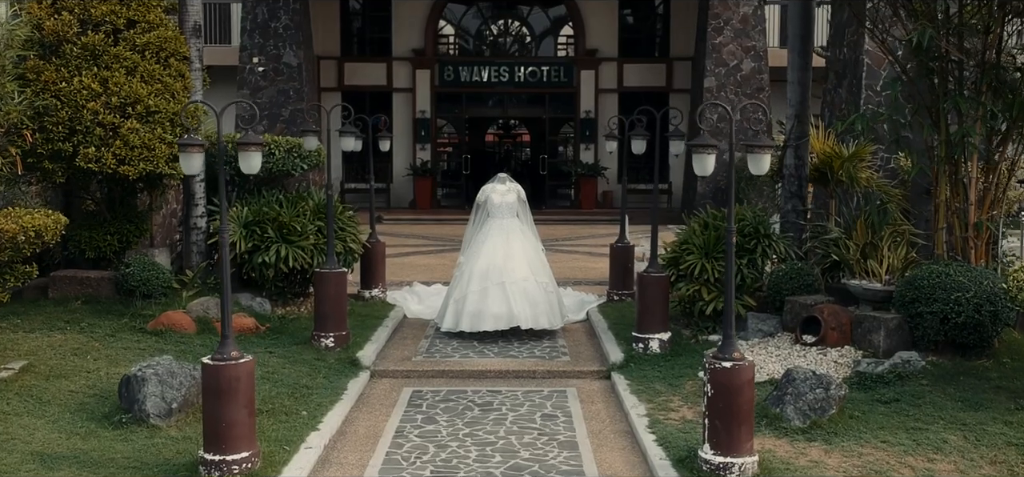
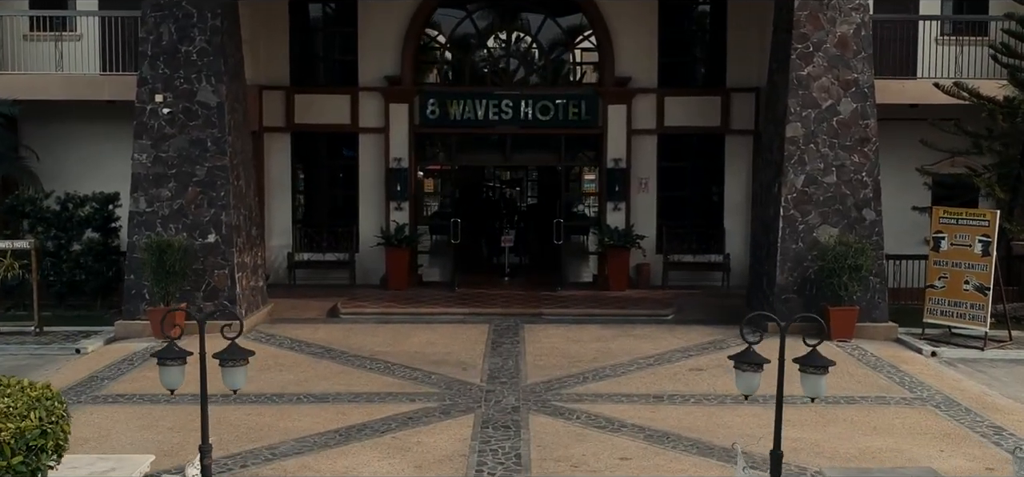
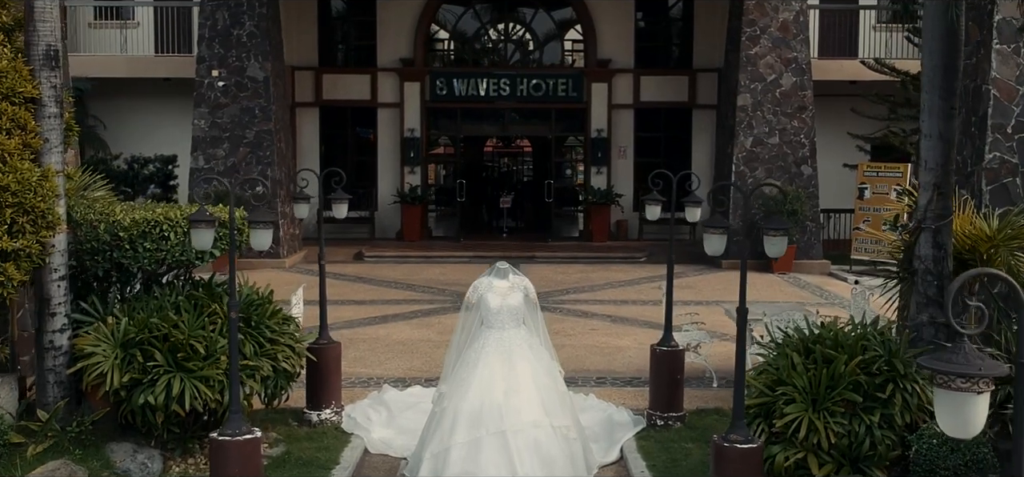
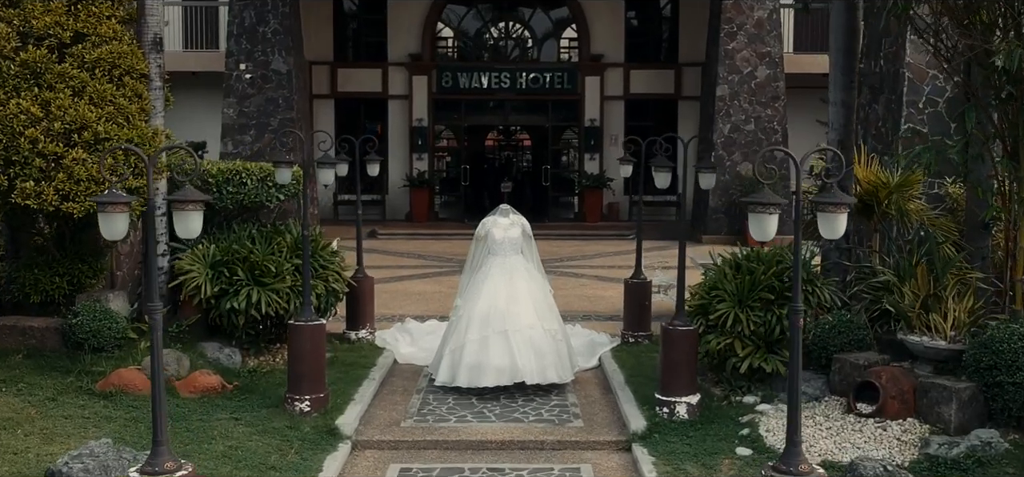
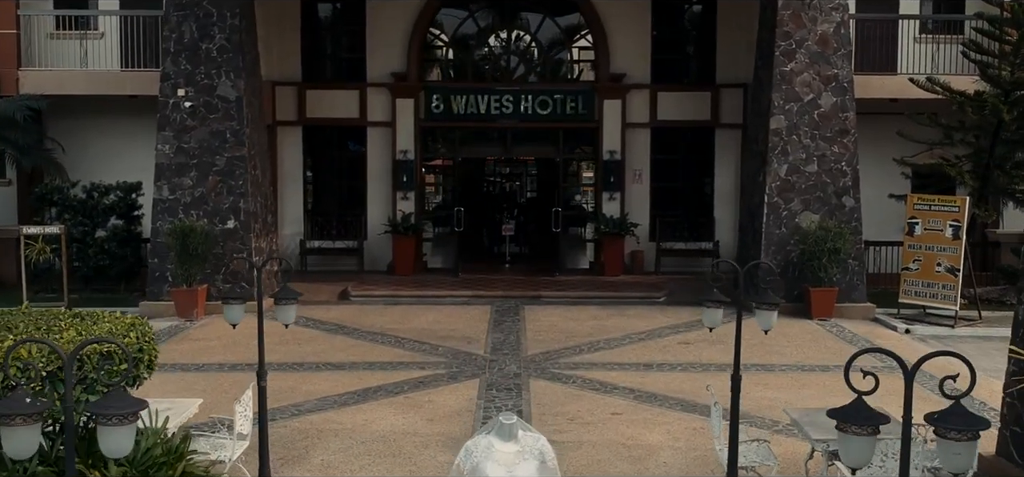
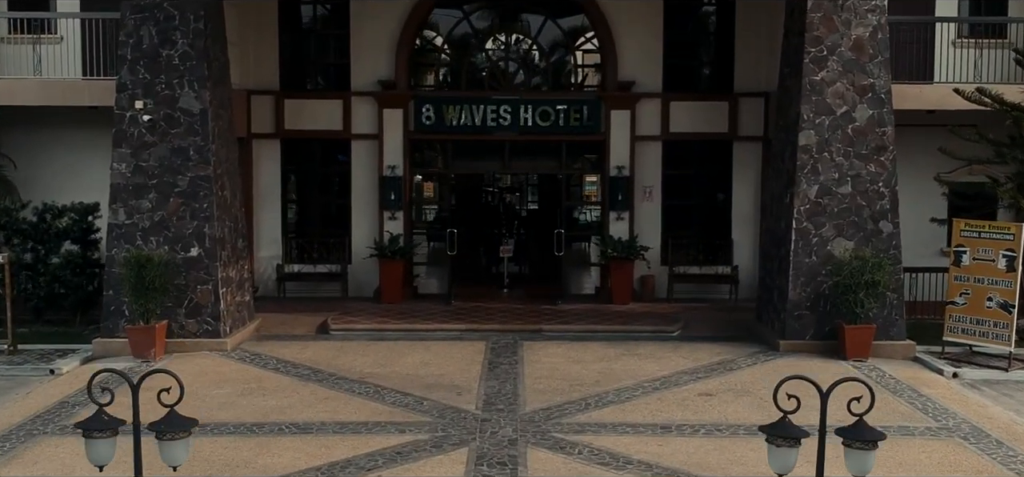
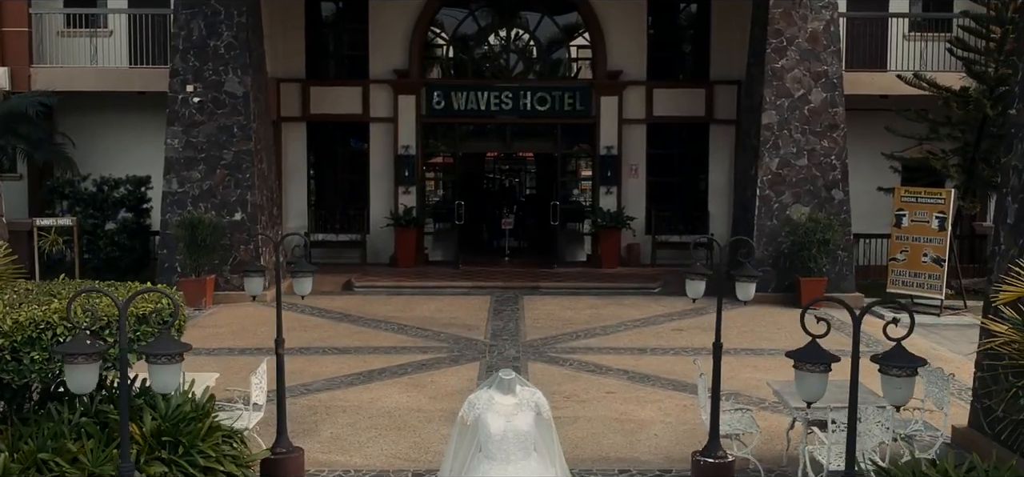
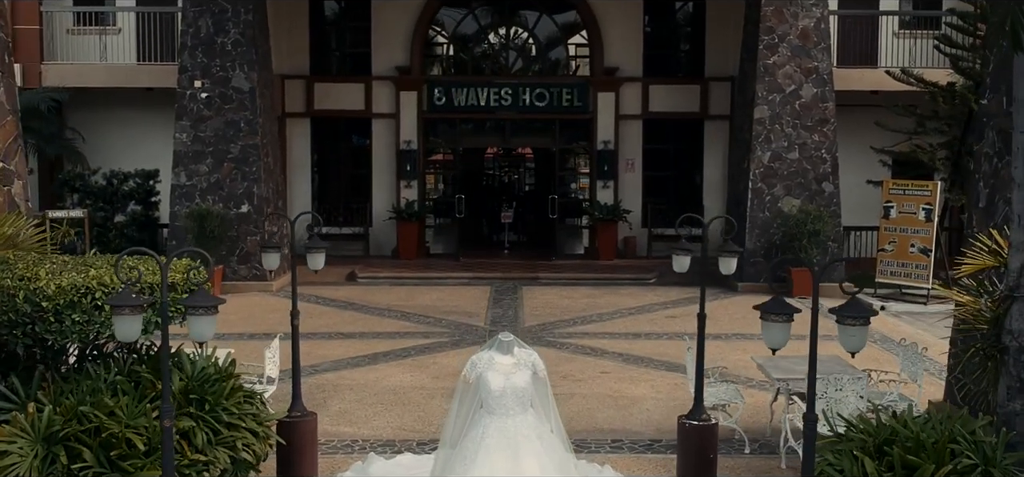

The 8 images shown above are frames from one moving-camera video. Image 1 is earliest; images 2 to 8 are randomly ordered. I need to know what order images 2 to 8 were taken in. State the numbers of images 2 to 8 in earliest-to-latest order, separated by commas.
4, 3, 8, 7, 5, 2, 6
